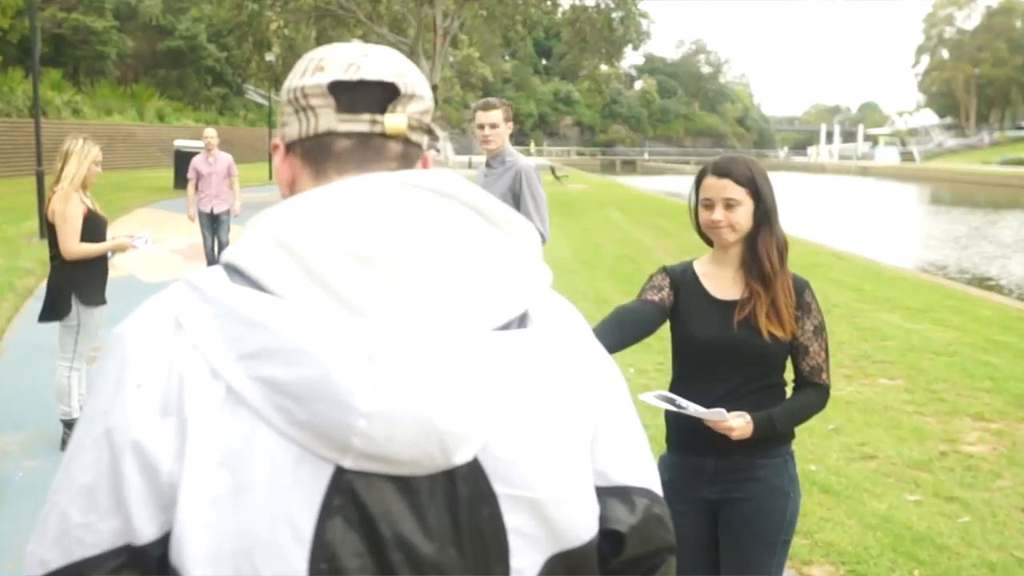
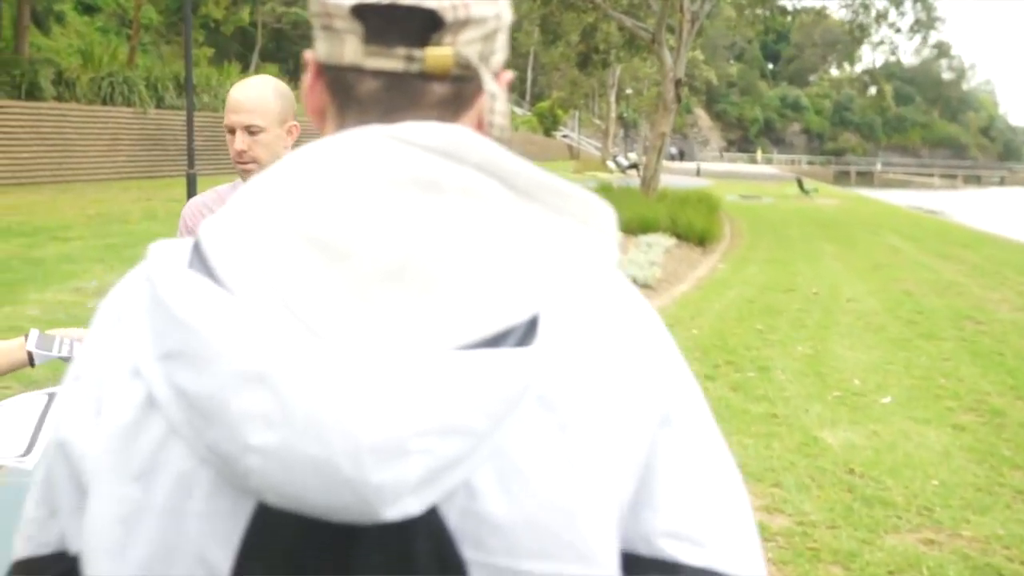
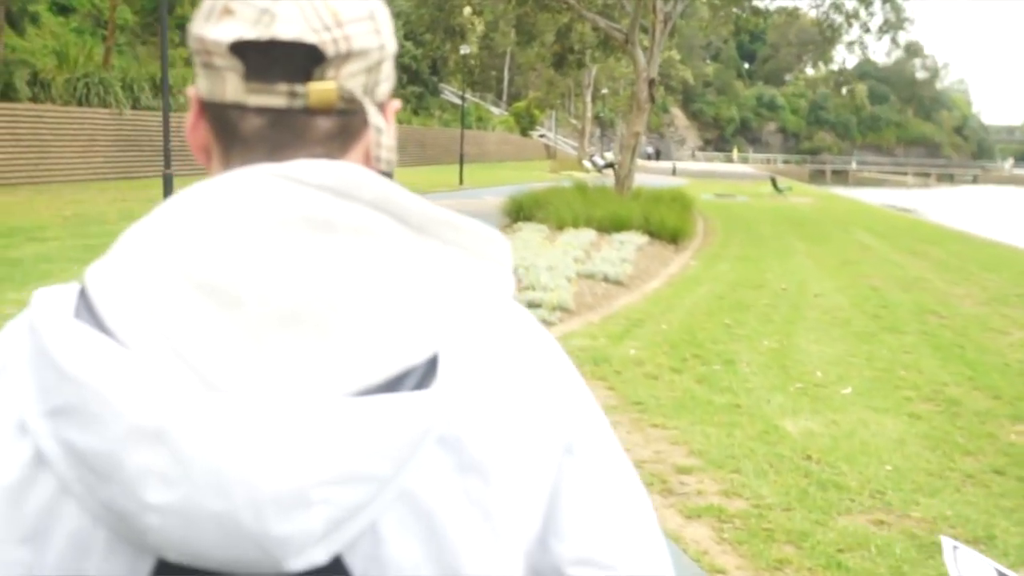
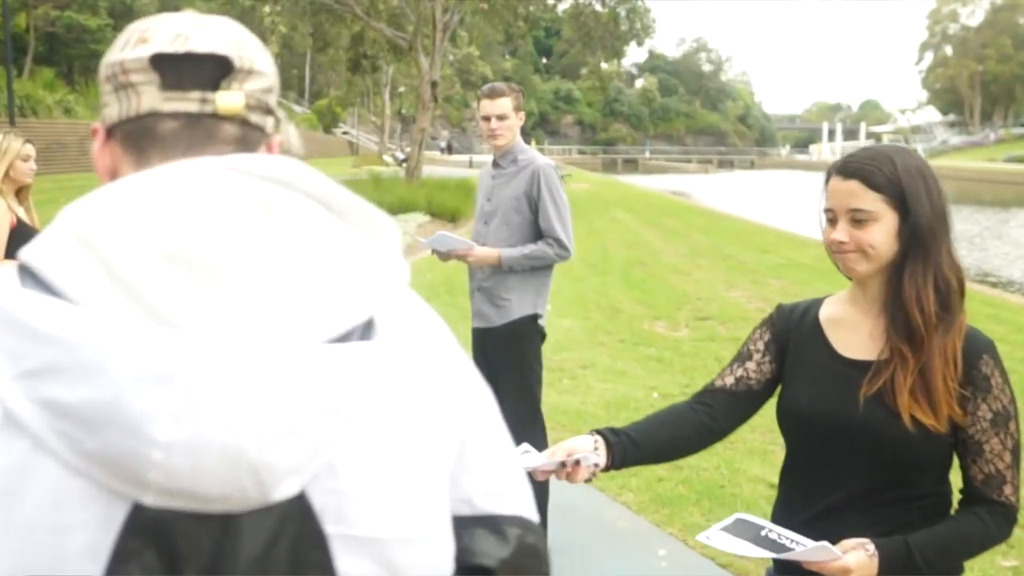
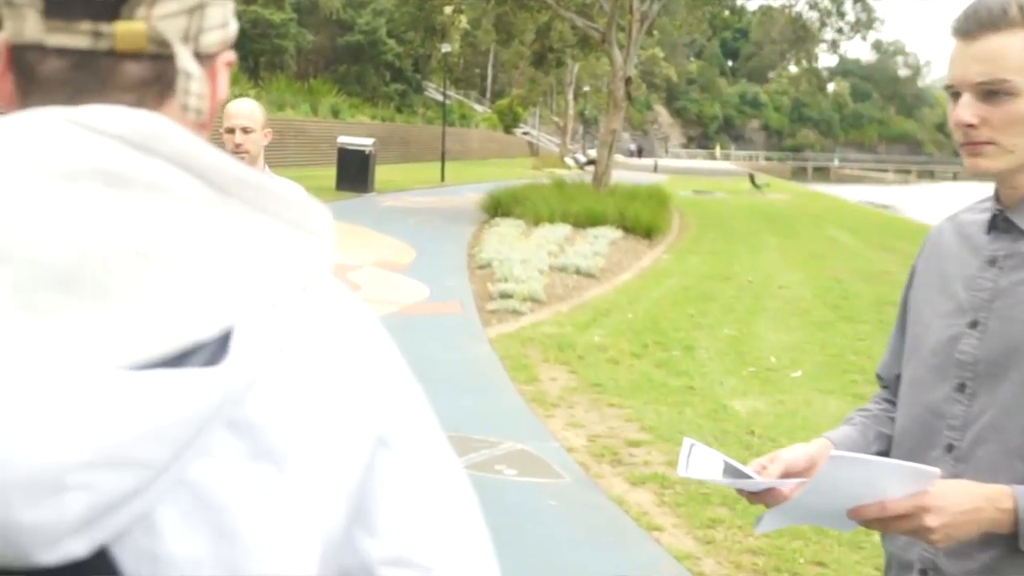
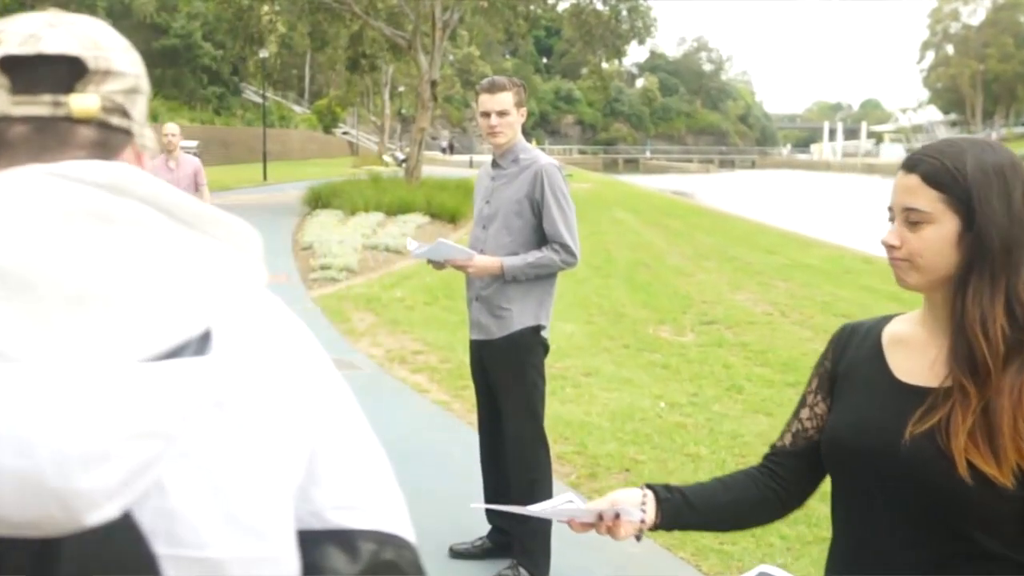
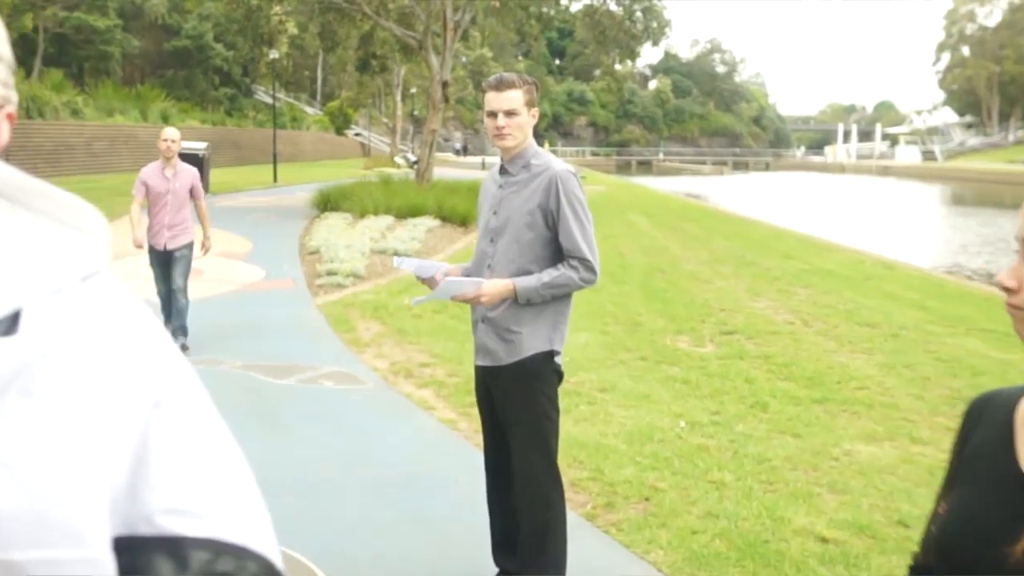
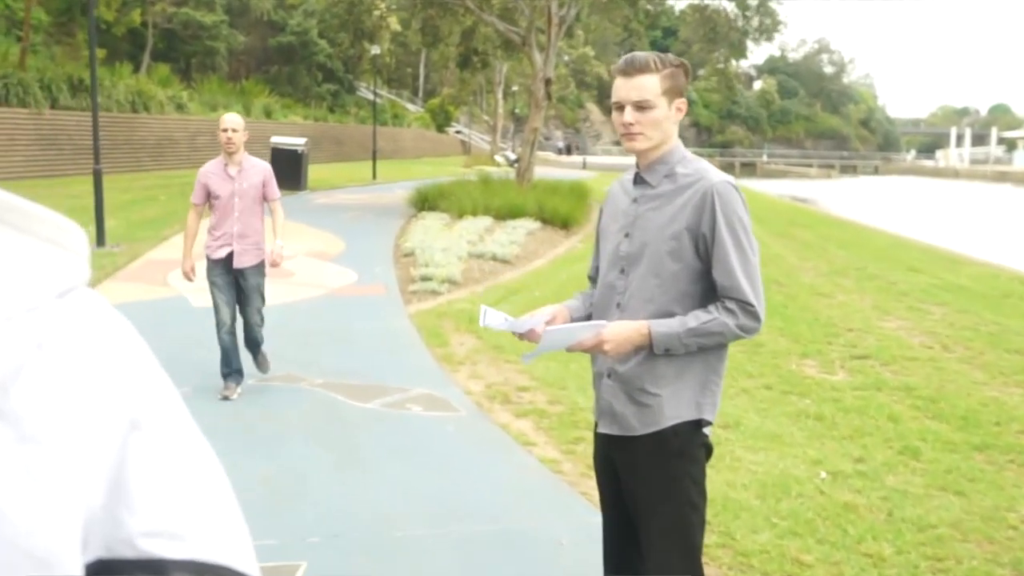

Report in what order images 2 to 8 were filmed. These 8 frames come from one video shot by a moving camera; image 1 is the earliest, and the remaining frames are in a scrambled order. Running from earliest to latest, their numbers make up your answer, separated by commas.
4, 6, 7, 8, 5, 3, 2
